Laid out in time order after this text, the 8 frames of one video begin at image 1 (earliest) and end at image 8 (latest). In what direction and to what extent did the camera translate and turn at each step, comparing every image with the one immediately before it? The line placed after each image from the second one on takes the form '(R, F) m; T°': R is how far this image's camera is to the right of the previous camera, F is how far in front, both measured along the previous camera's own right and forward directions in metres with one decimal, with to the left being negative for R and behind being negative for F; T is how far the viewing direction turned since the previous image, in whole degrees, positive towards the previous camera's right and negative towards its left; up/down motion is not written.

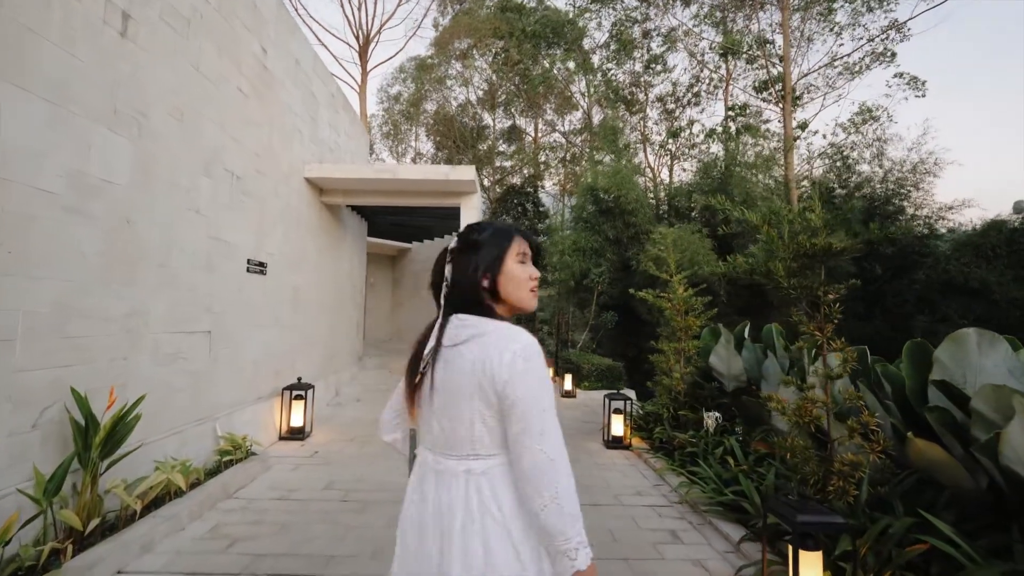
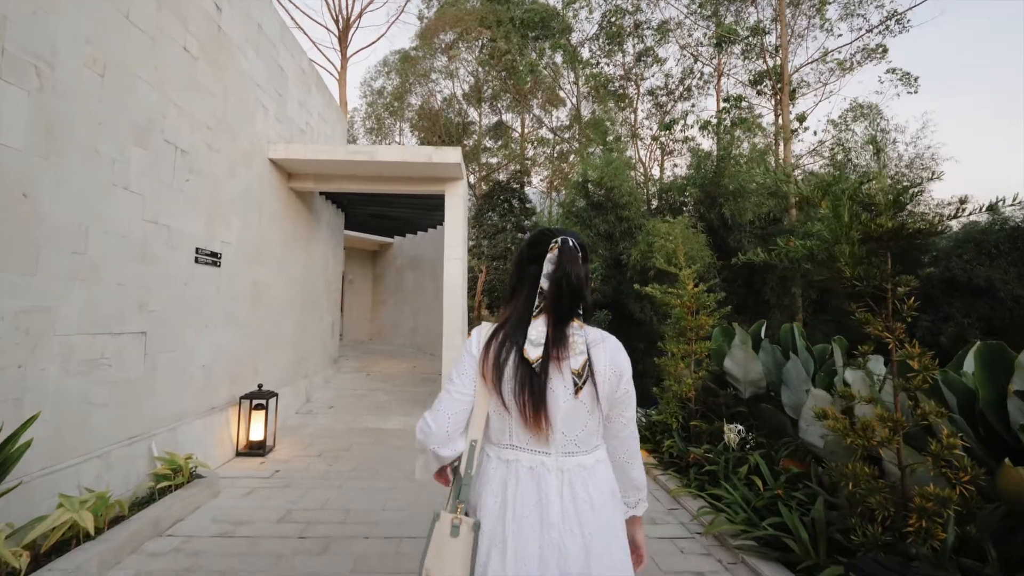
(-0.1, +0.6) m; +2°
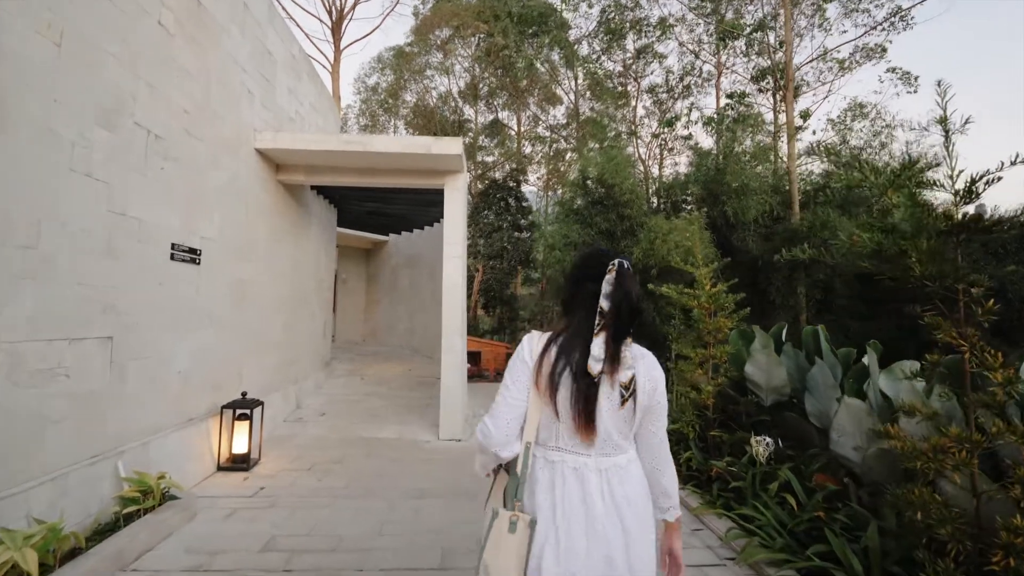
(-0.1, +0.3) m; +1°
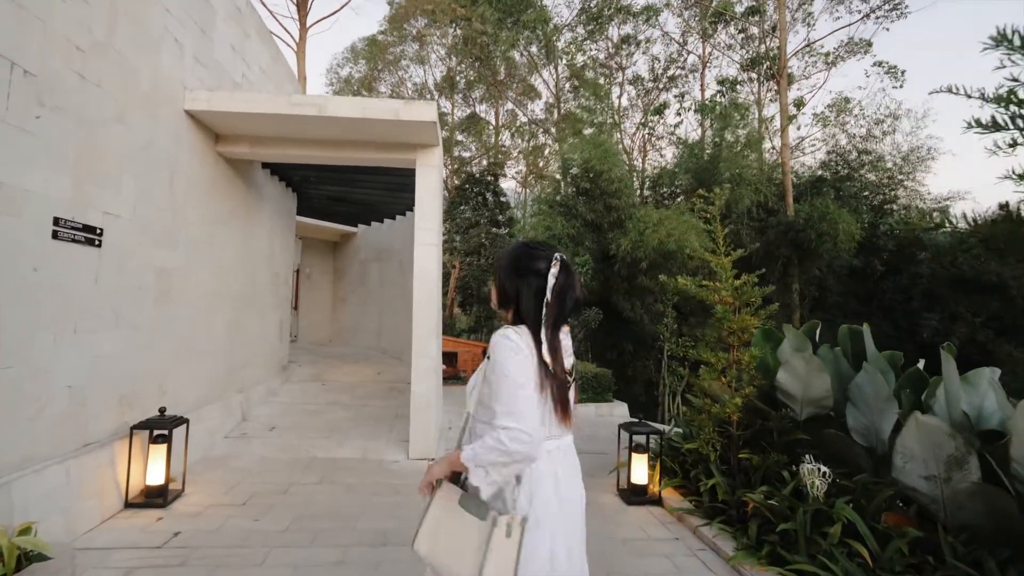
(-0.1, +0.8) m; +3°
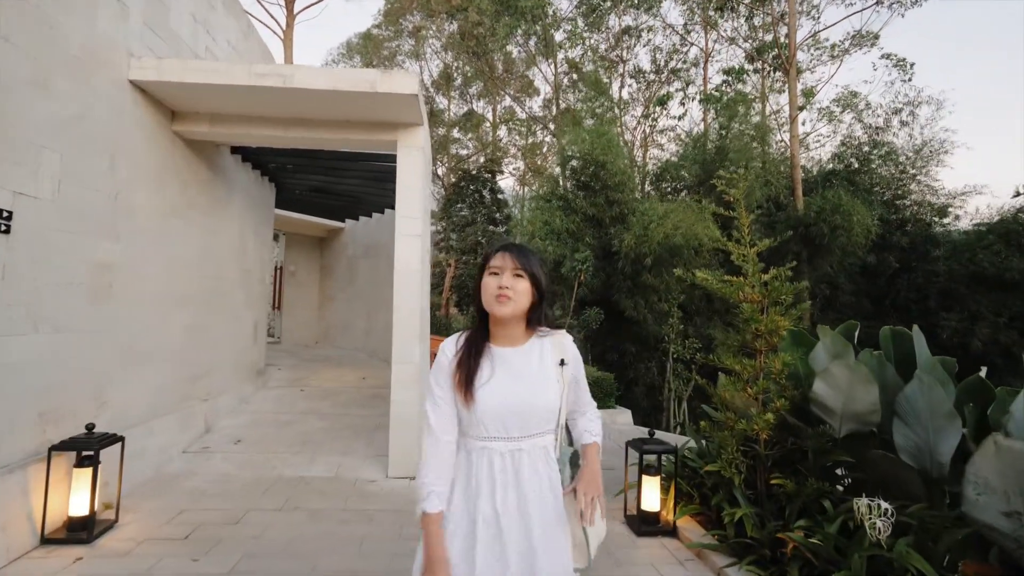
(0.0, +0.5) m; 0°
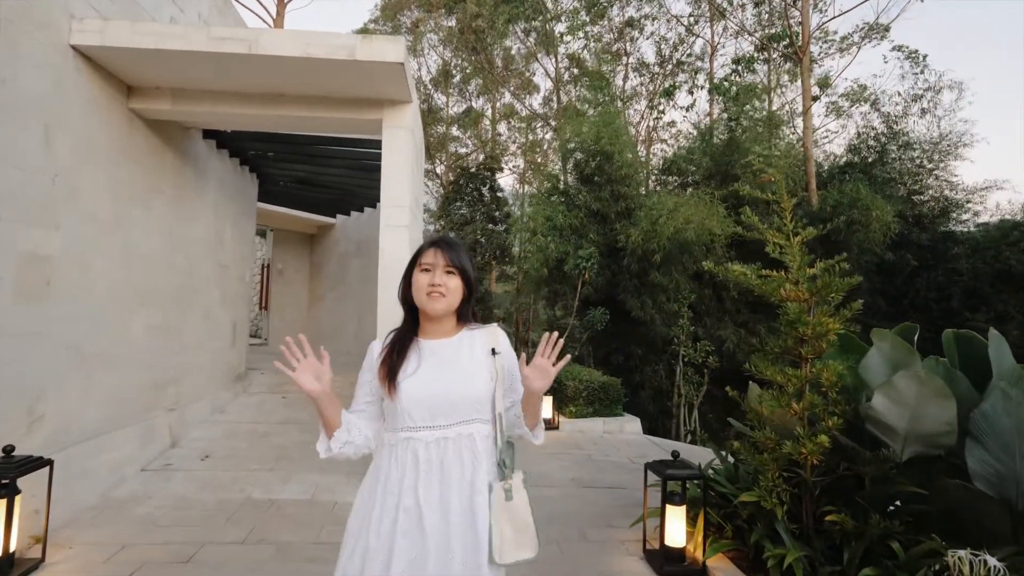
(0.0, +0.5) m; 0°
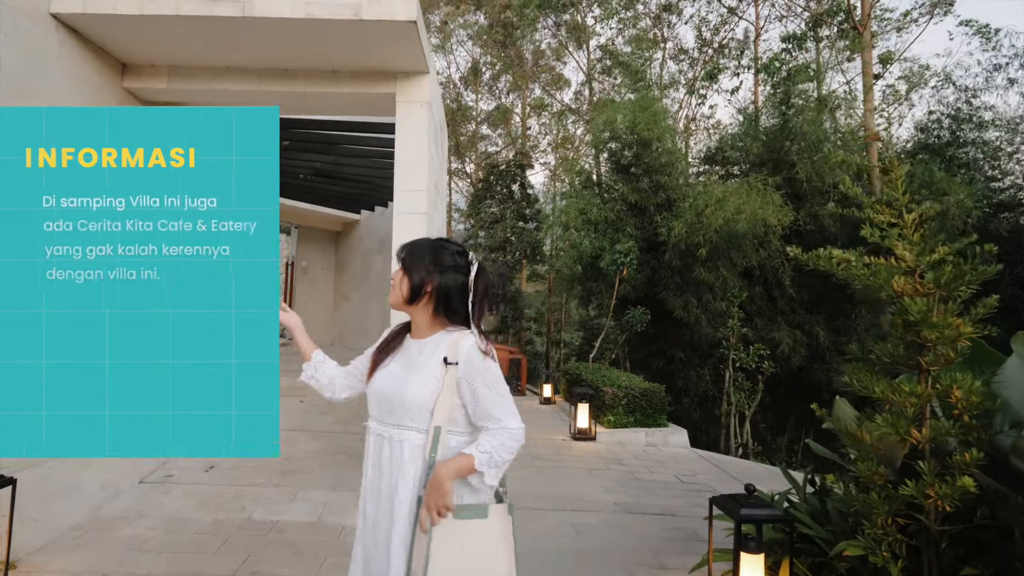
(0.0, +0.5) m; -4°
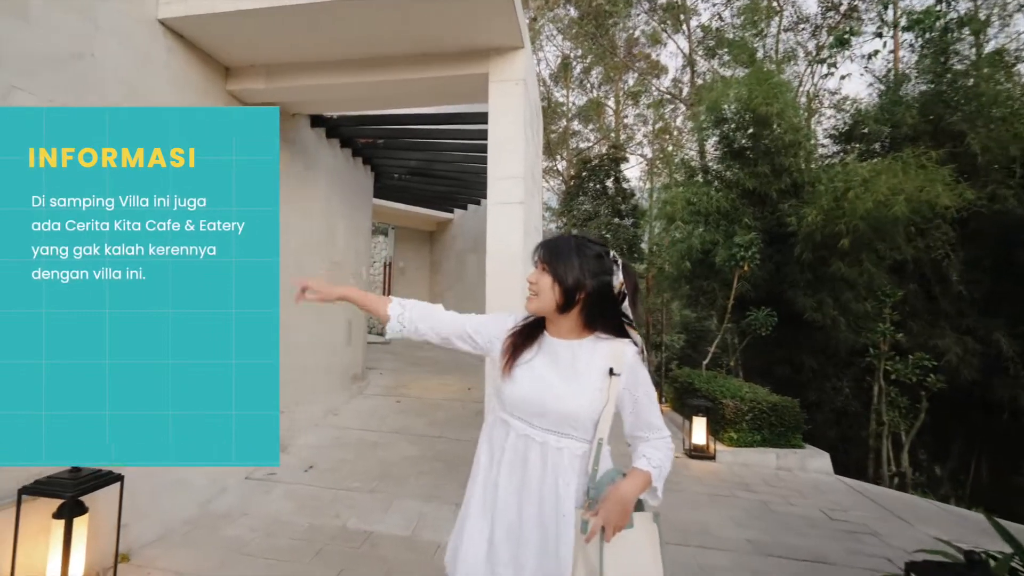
(-0.1, +0.4) m; -11°
